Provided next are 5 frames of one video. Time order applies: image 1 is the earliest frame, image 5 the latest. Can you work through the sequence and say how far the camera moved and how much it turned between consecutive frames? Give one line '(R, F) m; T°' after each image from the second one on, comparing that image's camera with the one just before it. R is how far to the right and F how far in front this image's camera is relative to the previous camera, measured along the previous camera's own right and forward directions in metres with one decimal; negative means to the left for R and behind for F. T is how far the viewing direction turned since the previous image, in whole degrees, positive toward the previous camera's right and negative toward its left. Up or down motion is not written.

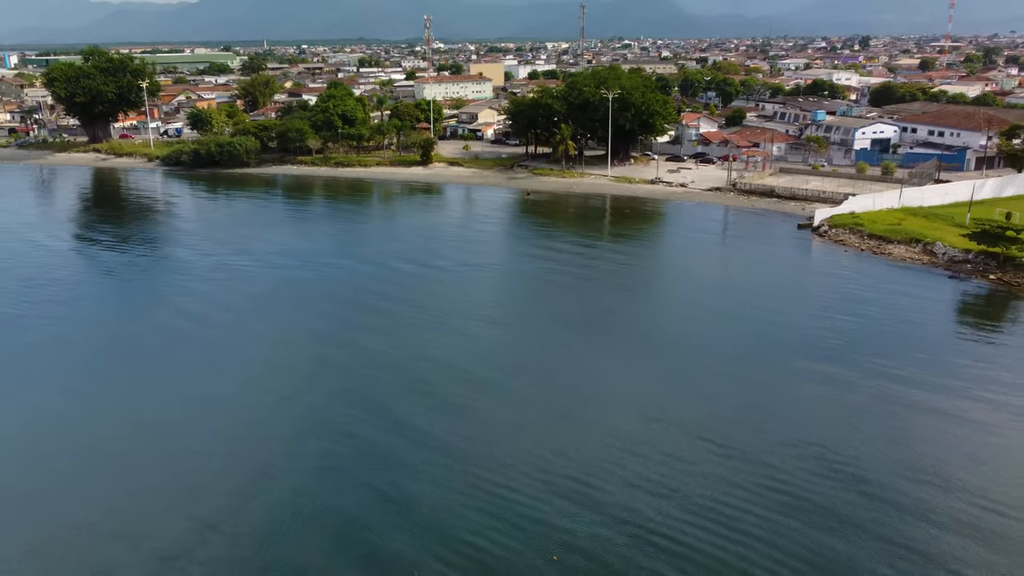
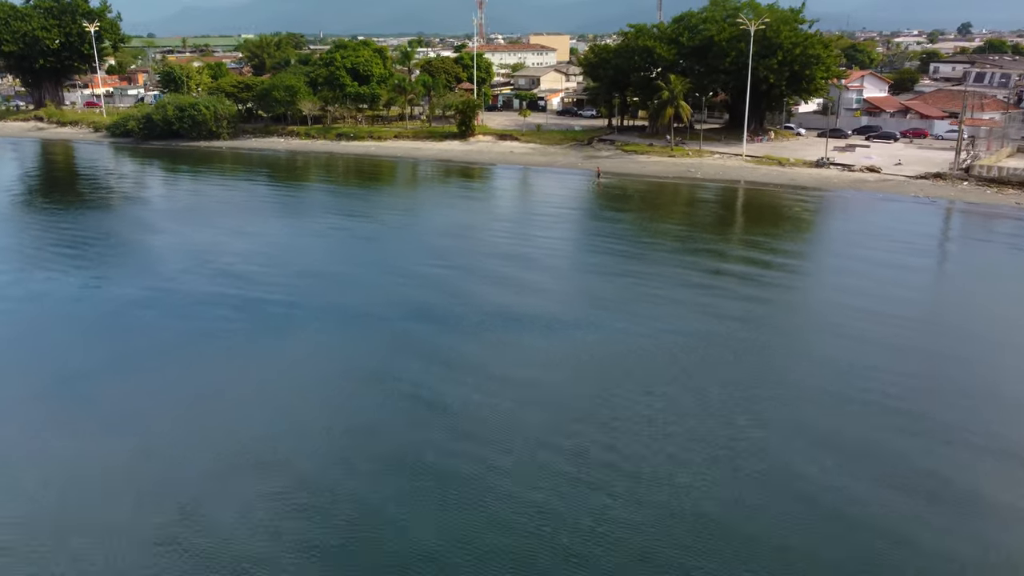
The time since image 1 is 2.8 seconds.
(-1.2, +19.6) m; -4°
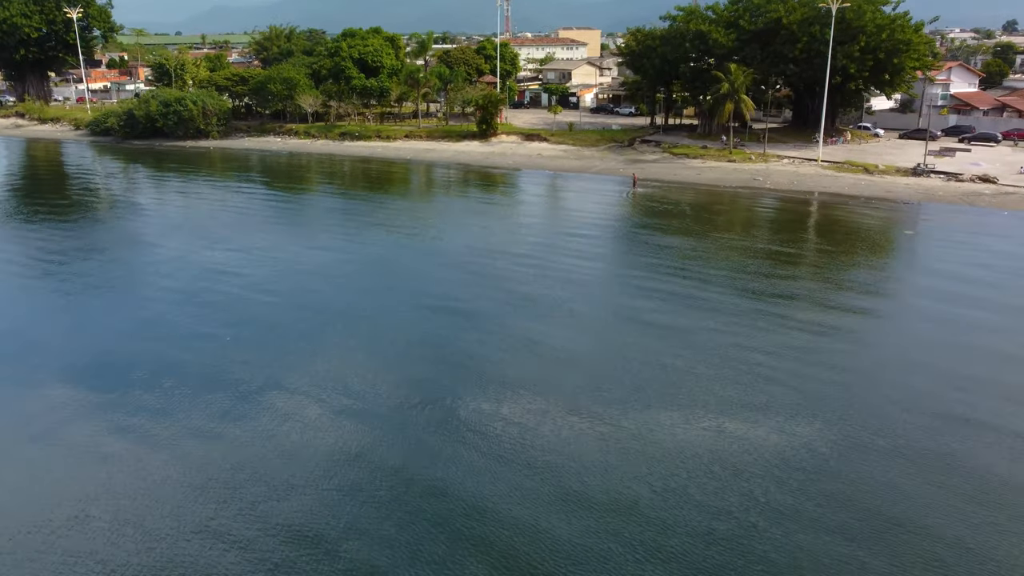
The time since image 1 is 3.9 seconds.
(-0.1, +5.9) m; -2°
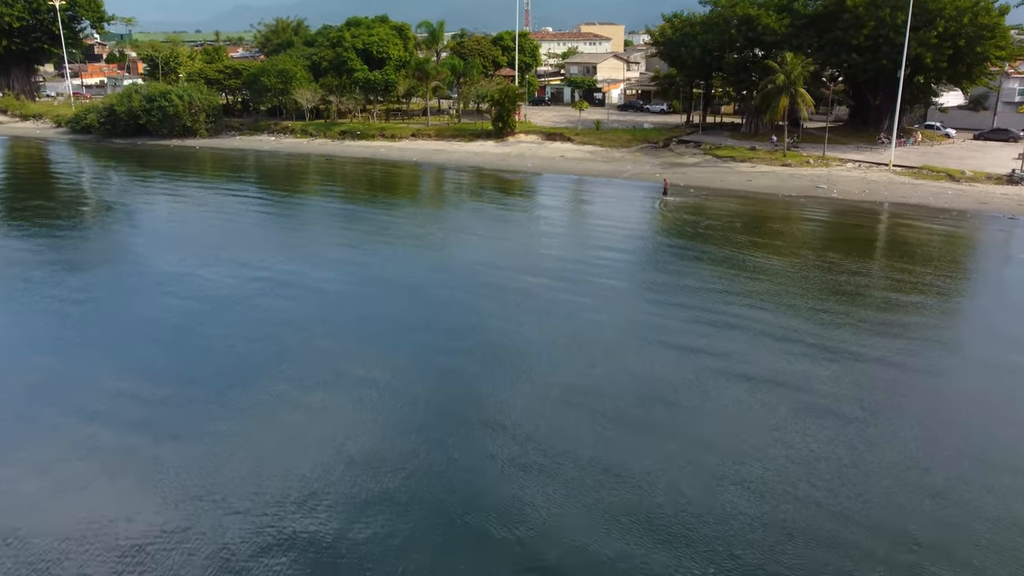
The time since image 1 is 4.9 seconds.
(0.0, +4.2) m; -1°
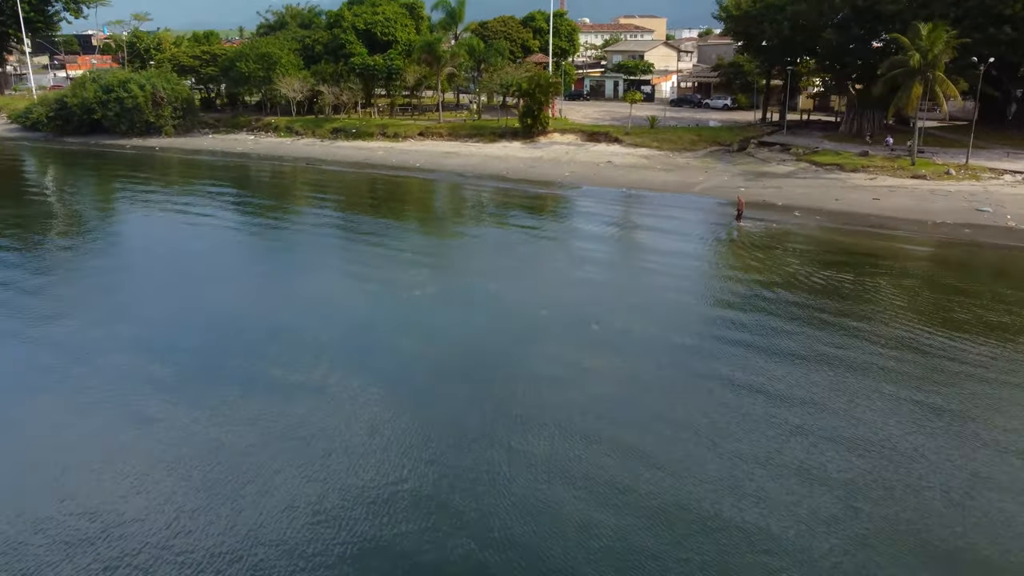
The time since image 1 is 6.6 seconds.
(0.0, +7.1) m; -2°
